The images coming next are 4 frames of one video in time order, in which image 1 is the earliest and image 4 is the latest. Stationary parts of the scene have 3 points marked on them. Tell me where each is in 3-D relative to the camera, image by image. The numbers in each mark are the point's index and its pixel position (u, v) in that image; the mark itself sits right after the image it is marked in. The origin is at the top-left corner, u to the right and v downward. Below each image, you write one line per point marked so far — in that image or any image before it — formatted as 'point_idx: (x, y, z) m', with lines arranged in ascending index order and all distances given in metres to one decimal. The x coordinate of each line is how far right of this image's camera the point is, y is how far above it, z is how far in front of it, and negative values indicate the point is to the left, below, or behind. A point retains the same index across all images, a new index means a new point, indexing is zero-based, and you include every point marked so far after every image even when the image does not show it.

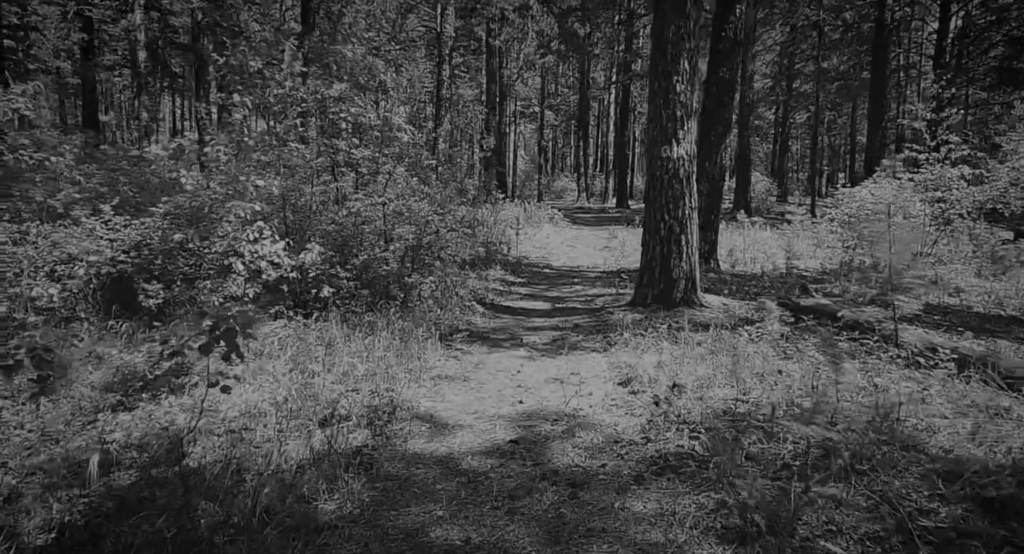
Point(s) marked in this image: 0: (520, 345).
0: (+0.1, -0.8, +9.4) m
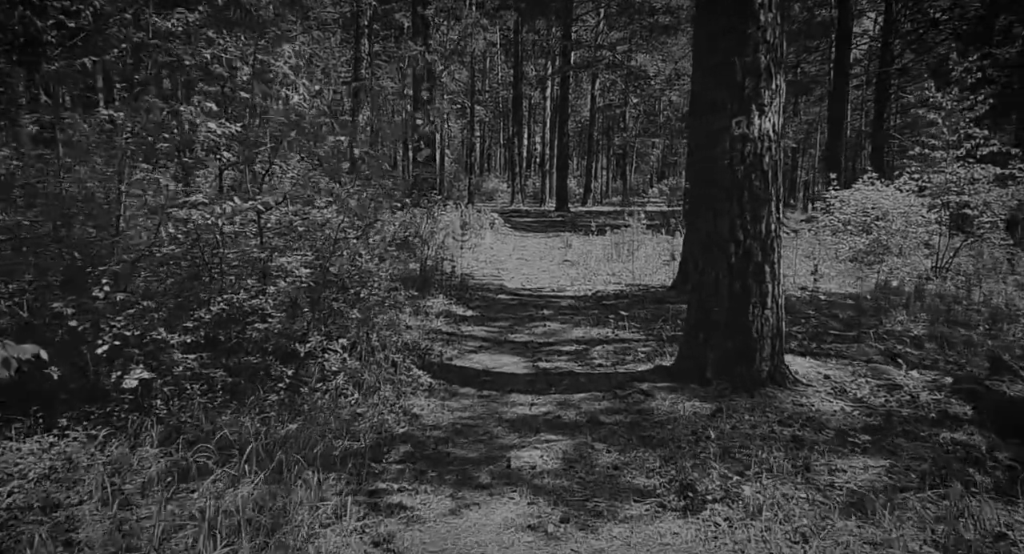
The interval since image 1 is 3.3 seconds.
0: (0.0, -1.3, +5.0) m
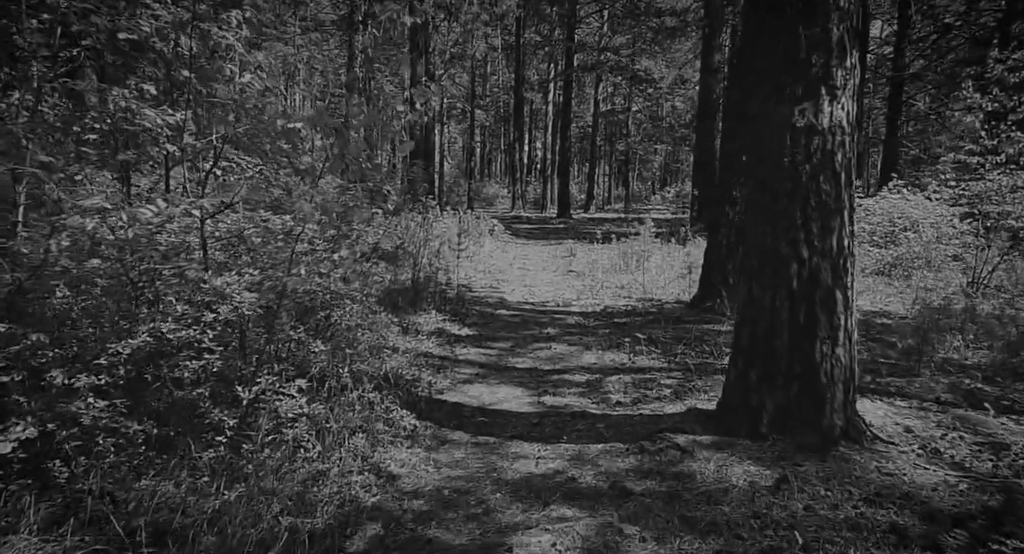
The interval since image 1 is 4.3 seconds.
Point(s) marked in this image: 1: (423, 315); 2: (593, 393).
0: (0.0, -1.5, +3.7) m
1: (-1.3, -0.5, +11.4) m
2: (+0.8, -1.1, +7.6) m
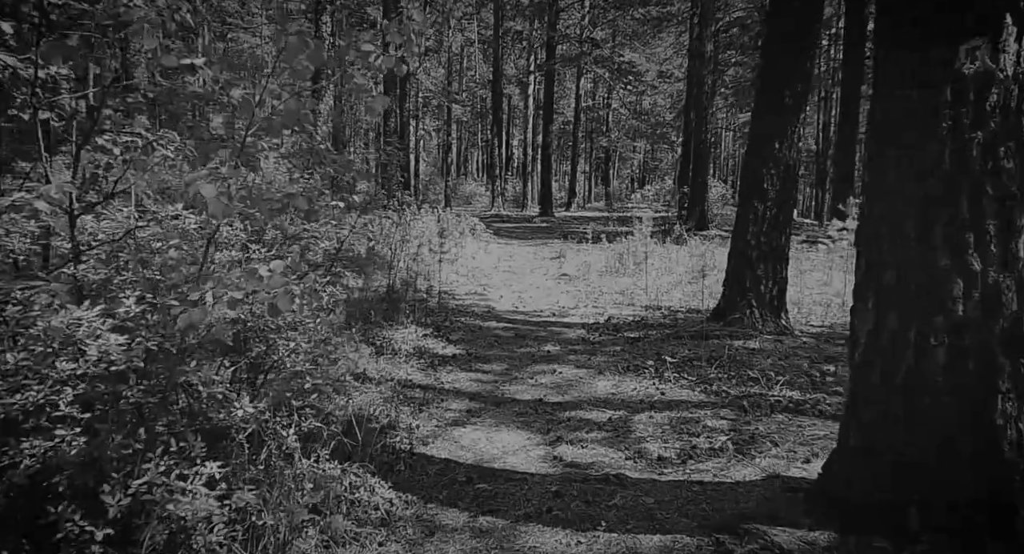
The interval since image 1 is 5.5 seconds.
0: (+0.2, -1.6, +1.9) m
1: (-1.4, -0.6, +9.6) m
2: (+0.9, -1.2, +5.8) m
